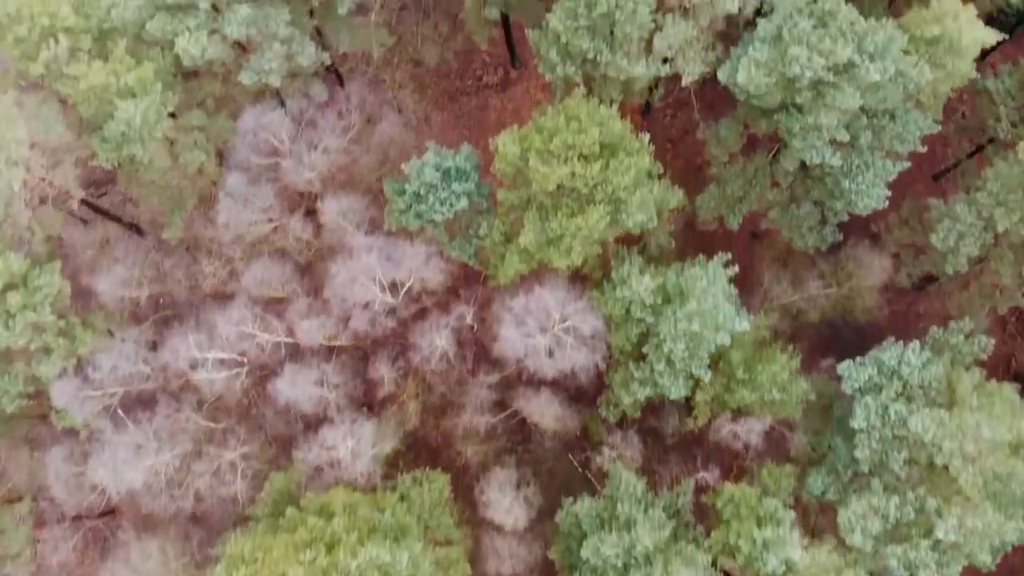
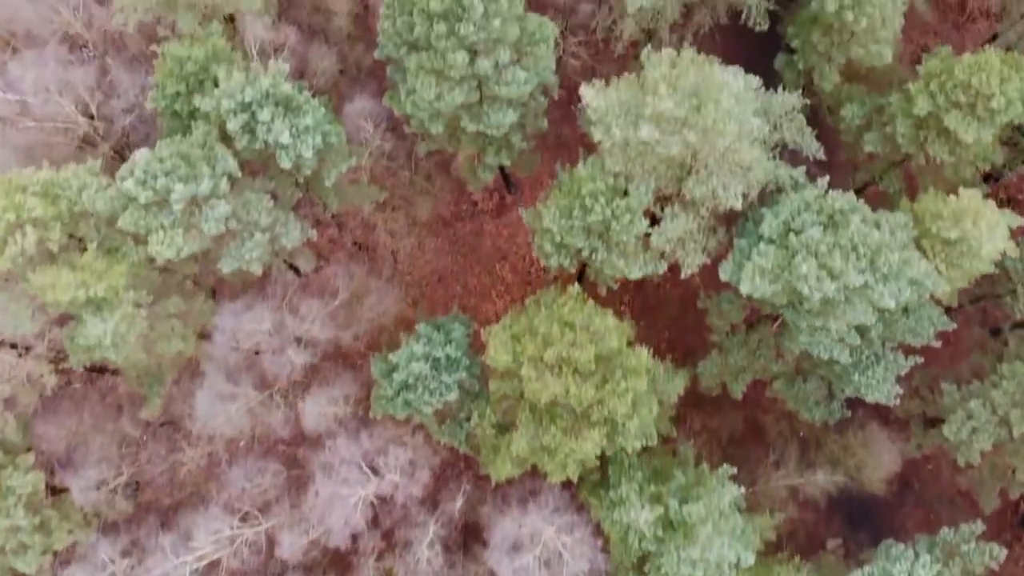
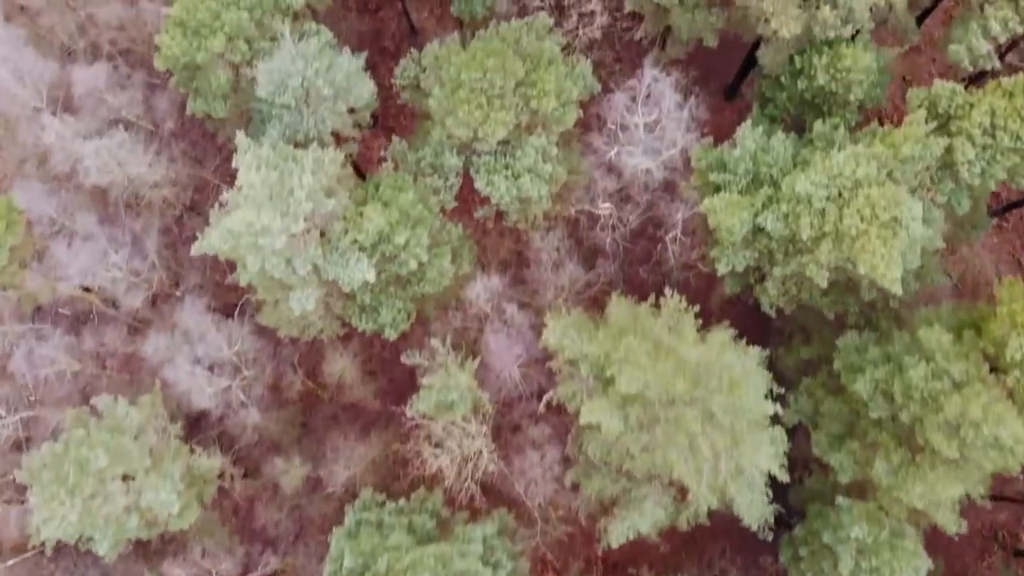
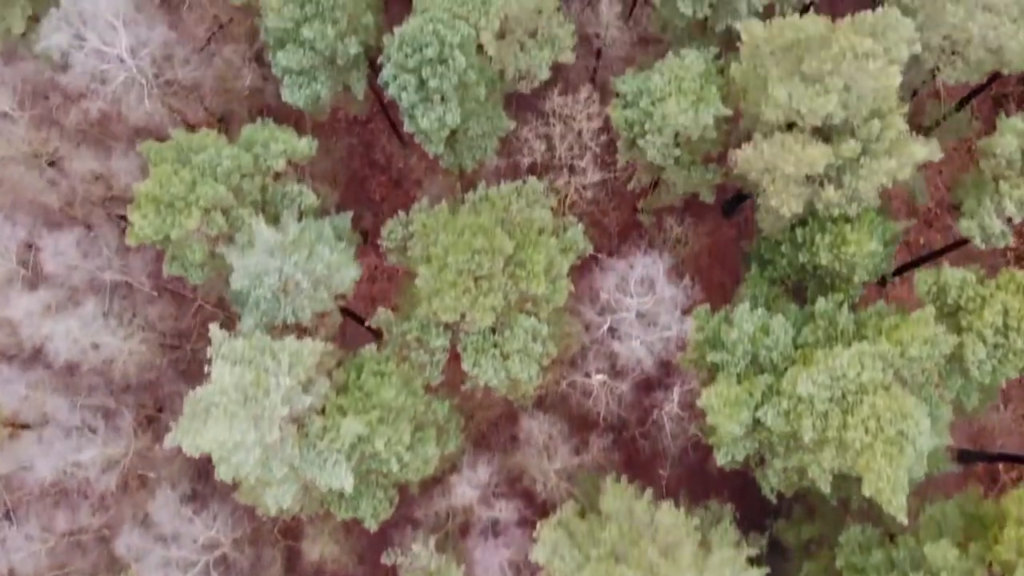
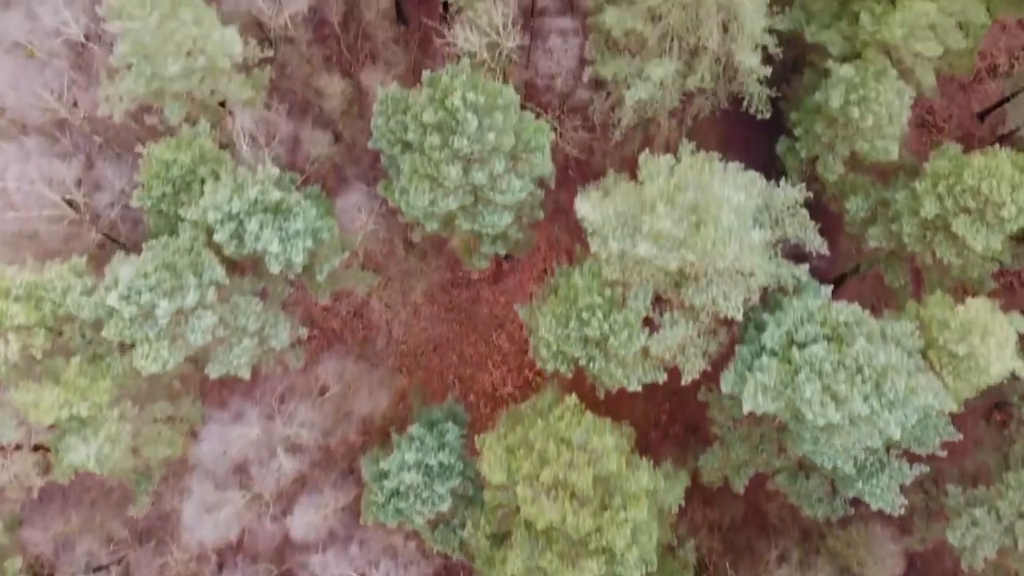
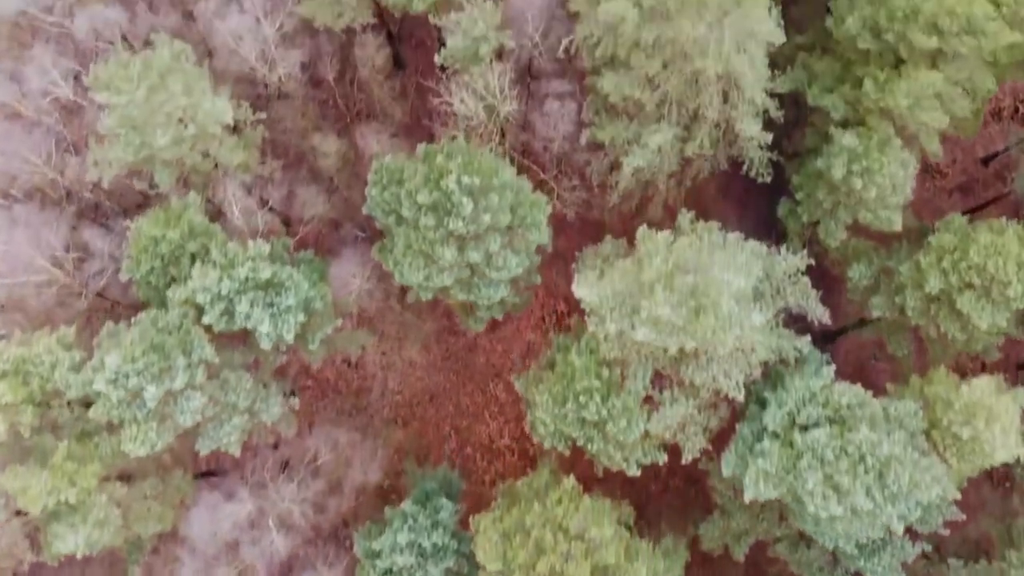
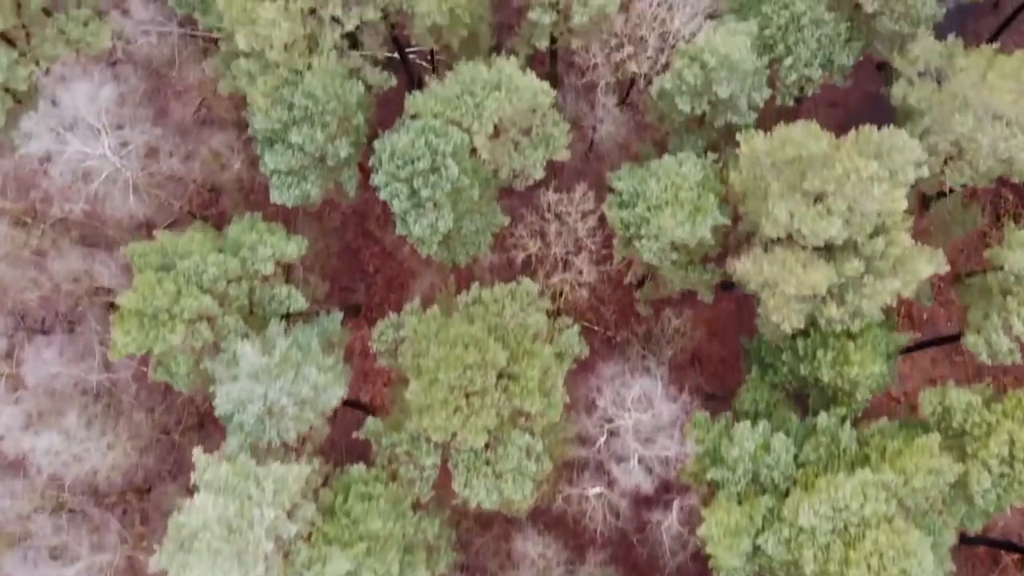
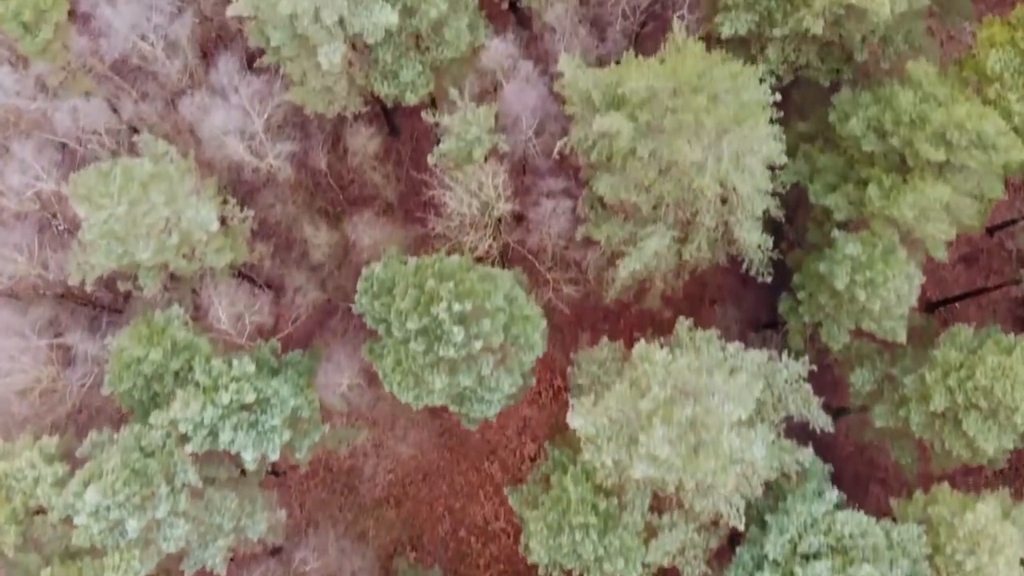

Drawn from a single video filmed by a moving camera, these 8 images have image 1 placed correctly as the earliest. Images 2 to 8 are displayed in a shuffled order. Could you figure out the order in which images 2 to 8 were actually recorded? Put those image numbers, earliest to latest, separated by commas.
2, 5, 6, 8, 3, 4, 7
